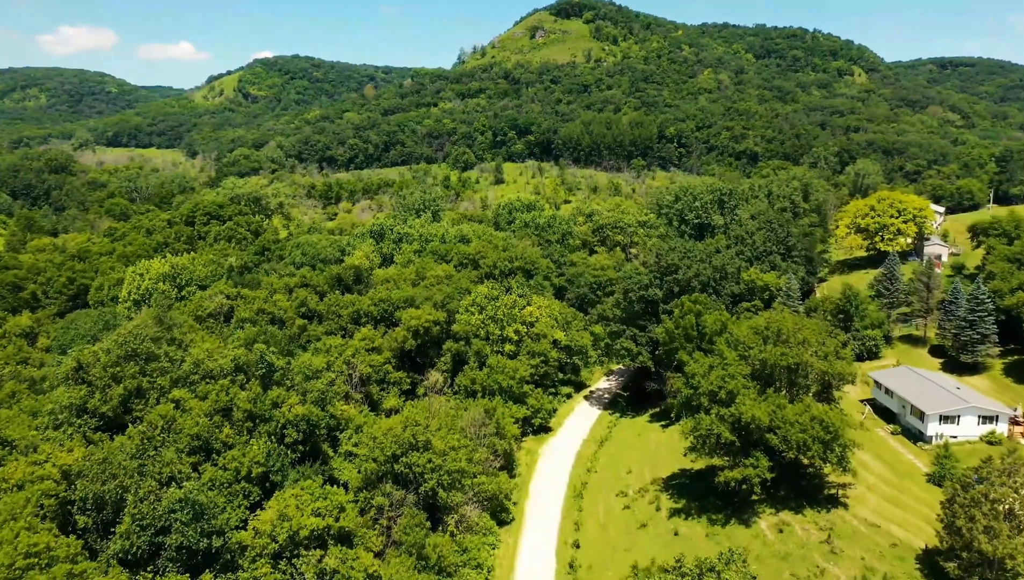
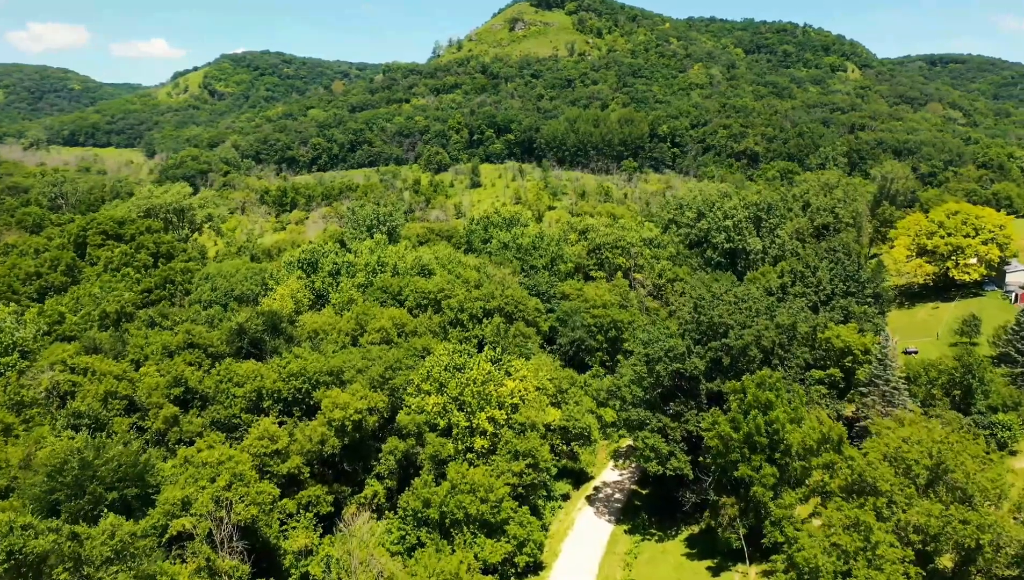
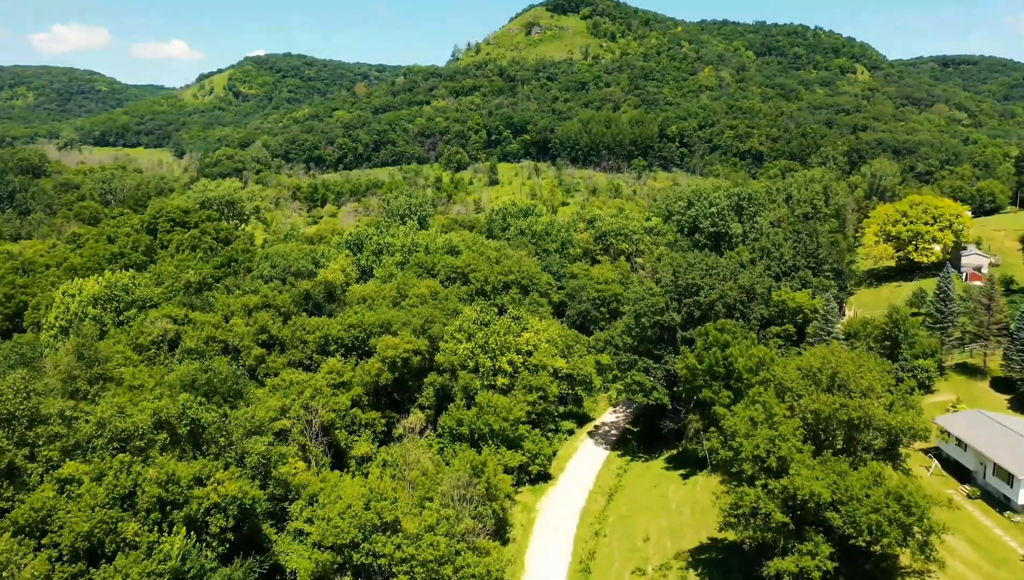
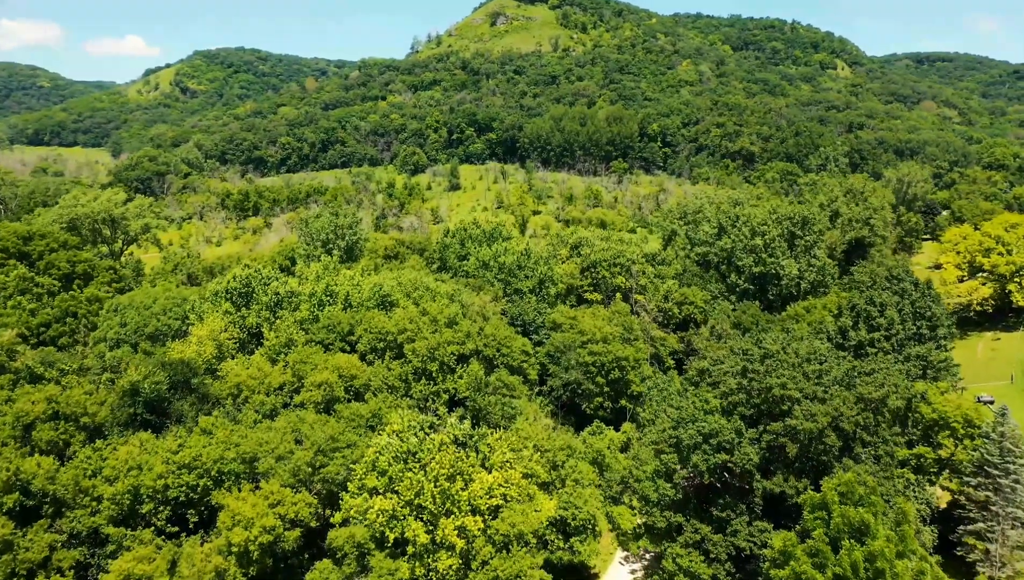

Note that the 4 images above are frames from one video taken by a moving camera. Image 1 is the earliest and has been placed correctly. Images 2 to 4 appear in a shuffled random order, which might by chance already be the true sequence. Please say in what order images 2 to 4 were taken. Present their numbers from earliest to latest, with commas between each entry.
3, 2, 4
